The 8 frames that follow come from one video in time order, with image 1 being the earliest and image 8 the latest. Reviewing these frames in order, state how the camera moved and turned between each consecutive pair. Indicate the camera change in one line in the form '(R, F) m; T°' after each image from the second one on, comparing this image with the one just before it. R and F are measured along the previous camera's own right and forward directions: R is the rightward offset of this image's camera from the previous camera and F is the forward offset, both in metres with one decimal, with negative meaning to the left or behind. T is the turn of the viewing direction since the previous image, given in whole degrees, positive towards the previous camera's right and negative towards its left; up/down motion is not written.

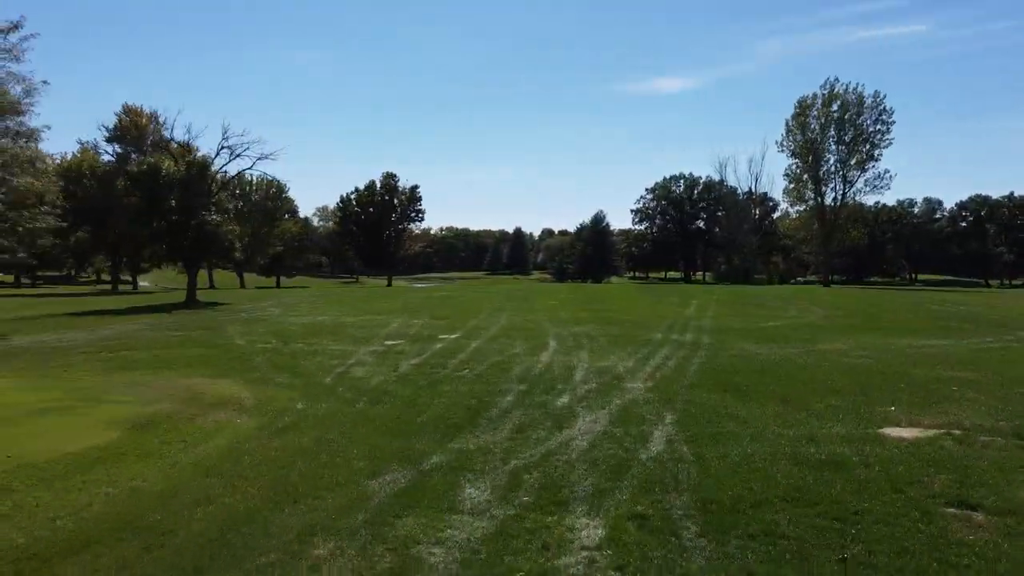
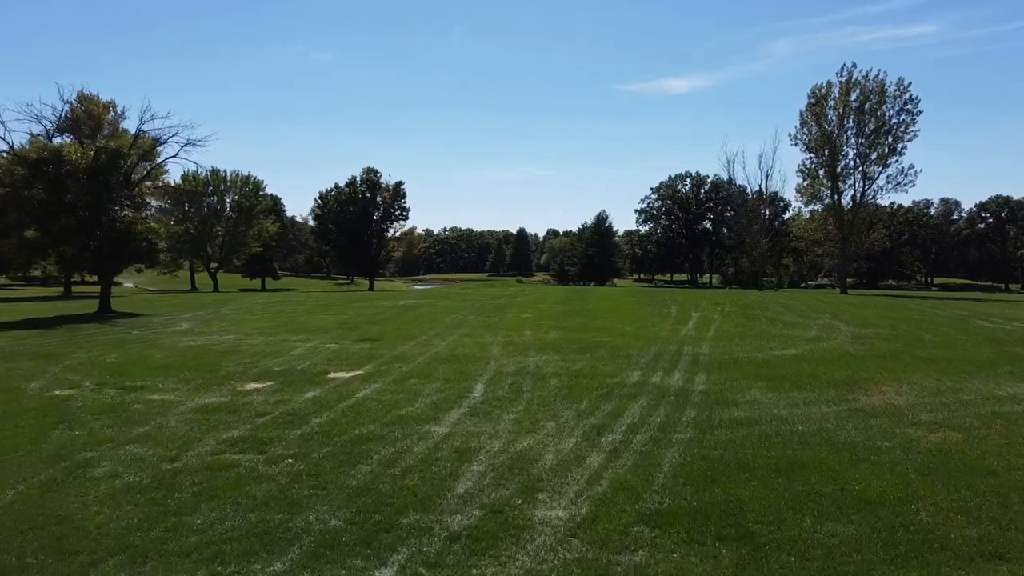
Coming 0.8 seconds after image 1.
(+1.3, +4.7) m; -1°
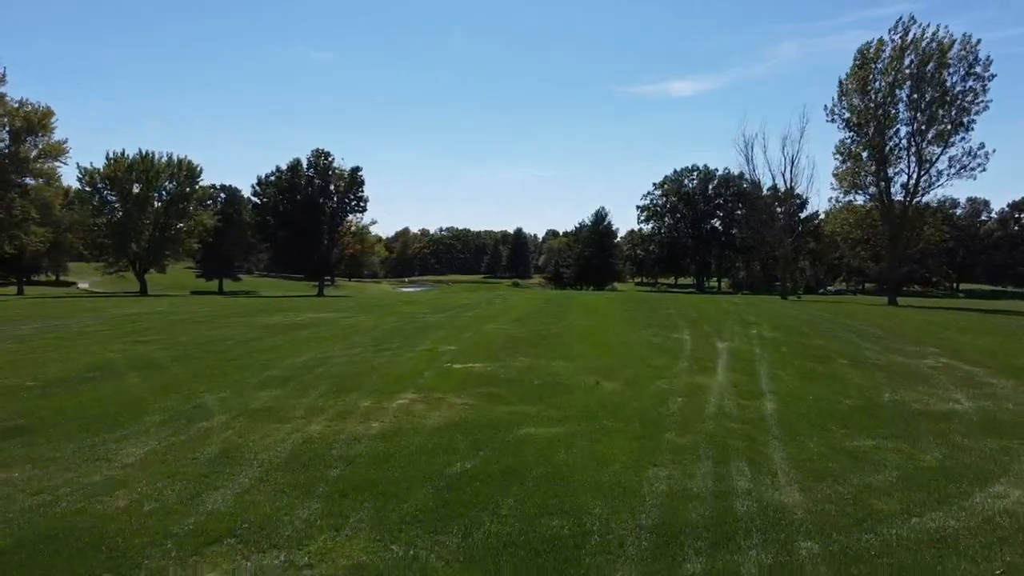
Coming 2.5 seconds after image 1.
(+1.8, +9.8) m; 0°
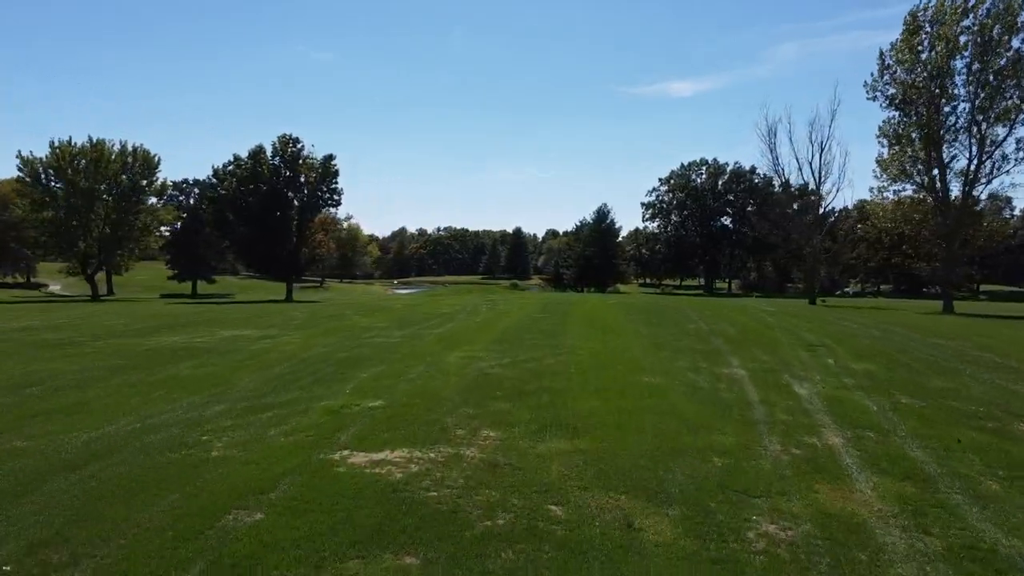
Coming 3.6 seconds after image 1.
(+0.4, +6.1) m; 0°
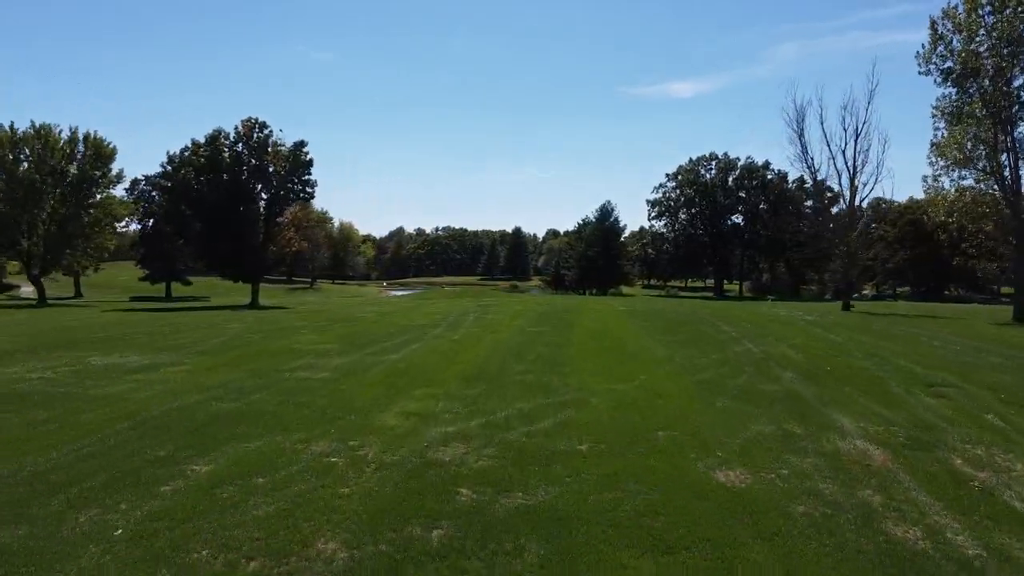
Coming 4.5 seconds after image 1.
(+0.3, +5.5) m; 0°
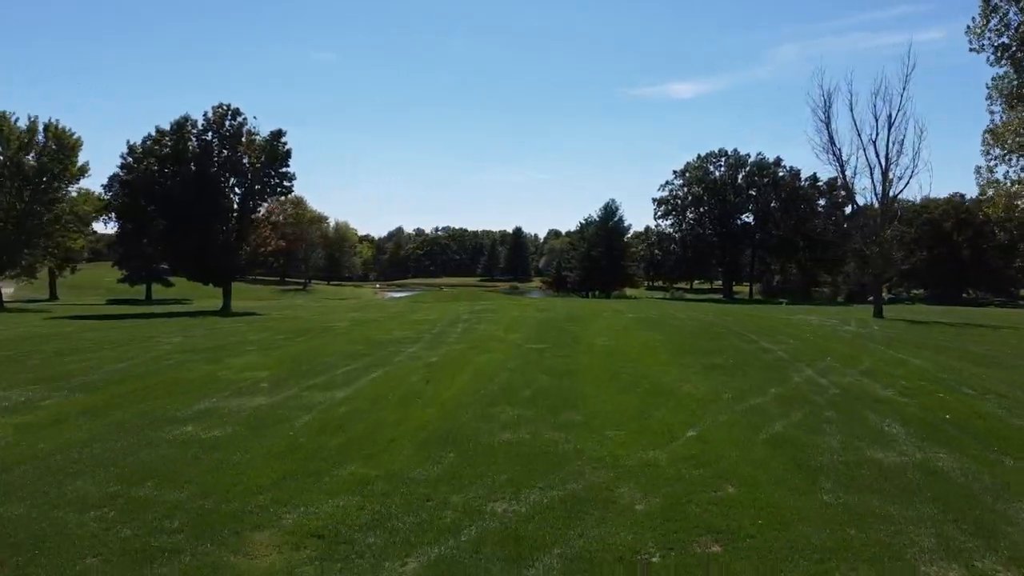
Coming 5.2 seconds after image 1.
(+0.2, +3.9) m; 0°
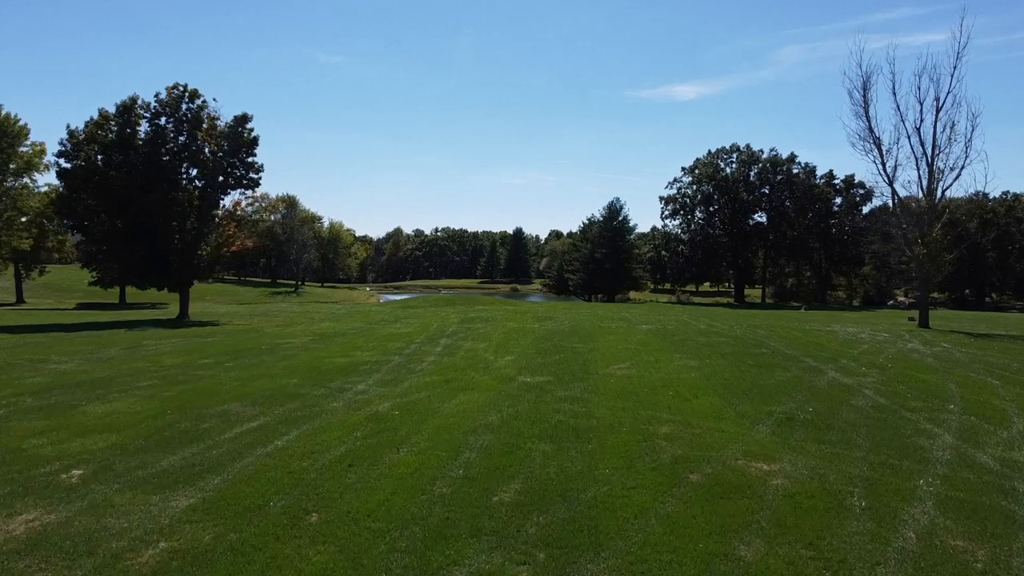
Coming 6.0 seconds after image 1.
(+0.2, +4.6) m; 0°
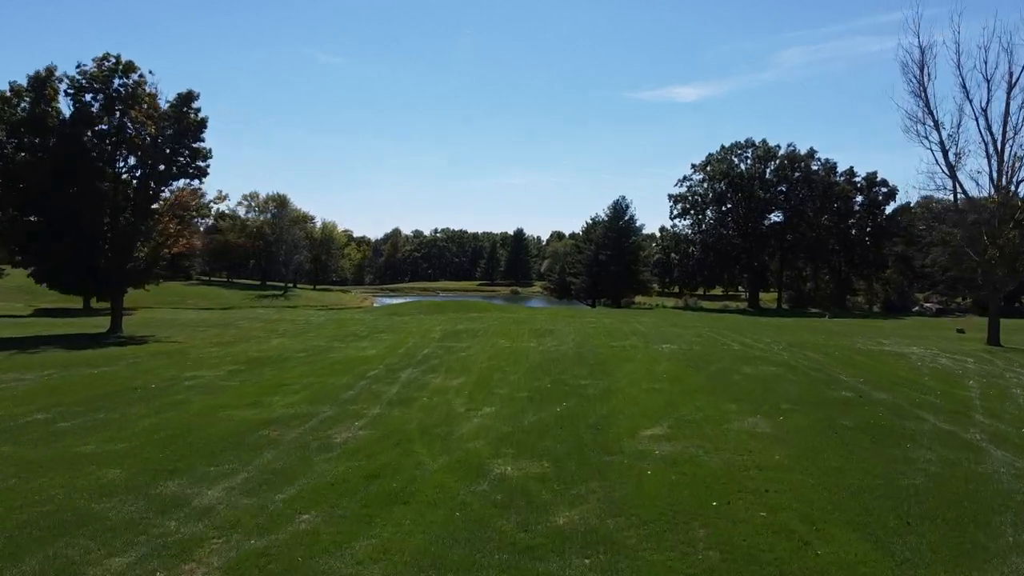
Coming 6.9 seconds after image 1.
(+0.3, +5.4) m; 0°
